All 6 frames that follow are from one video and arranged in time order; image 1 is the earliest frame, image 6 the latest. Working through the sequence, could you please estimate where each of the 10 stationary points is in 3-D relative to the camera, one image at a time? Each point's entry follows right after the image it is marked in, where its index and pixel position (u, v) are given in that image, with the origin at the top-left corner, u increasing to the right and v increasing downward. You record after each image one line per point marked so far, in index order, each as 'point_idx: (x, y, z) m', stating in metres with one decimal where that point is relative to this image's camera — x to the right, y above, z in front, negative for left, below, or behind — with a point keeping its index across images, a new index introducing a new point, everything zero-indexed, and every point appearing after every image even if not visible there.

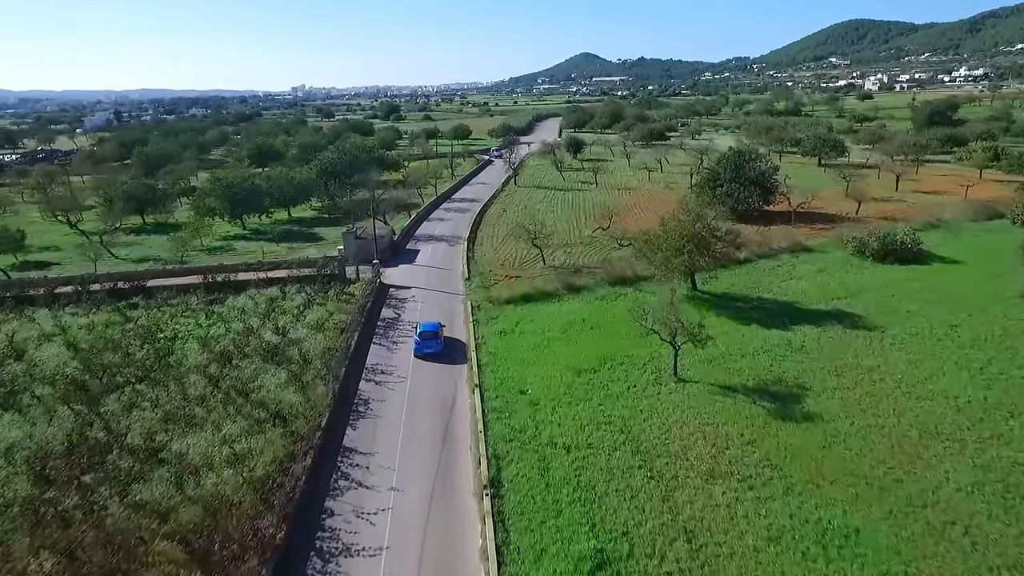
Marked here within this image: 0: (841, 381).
0: (+10.4, -3.0, +19.4) m
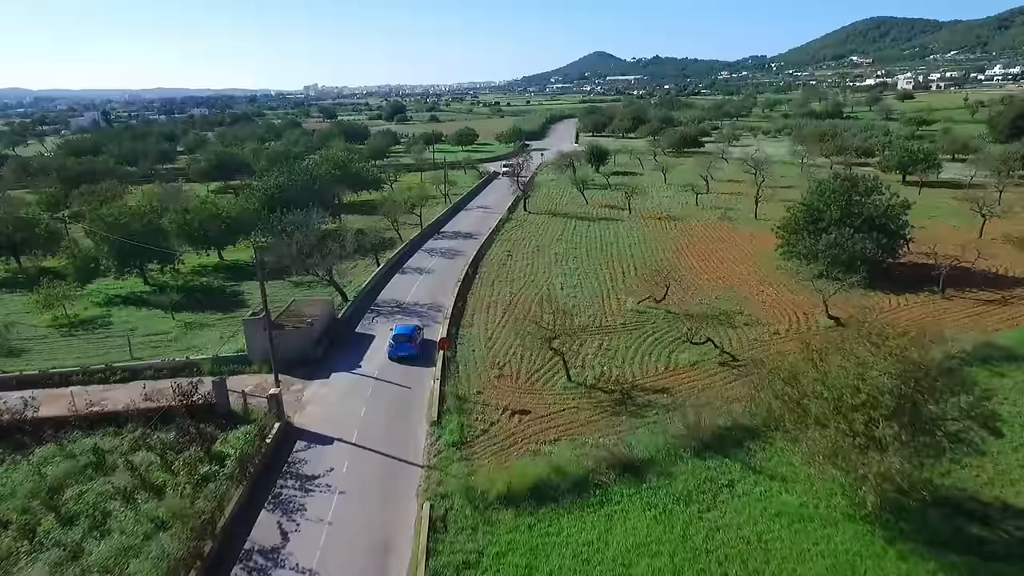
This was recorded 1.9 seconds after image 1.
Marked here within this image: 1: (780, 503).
0: (+10.2, -7.4, +5.7) m
1: (+6.1, -4.8, +13.8) m
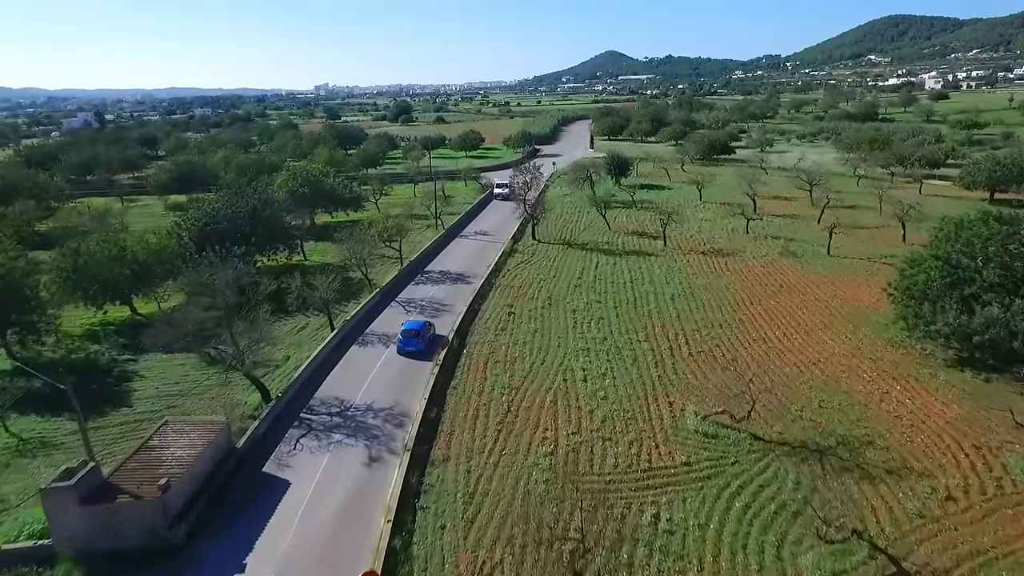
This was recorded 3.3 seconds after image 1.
0: (+9.8, -10.5, -3.9) m
1: (+5.8, -7.9, +4.3) m
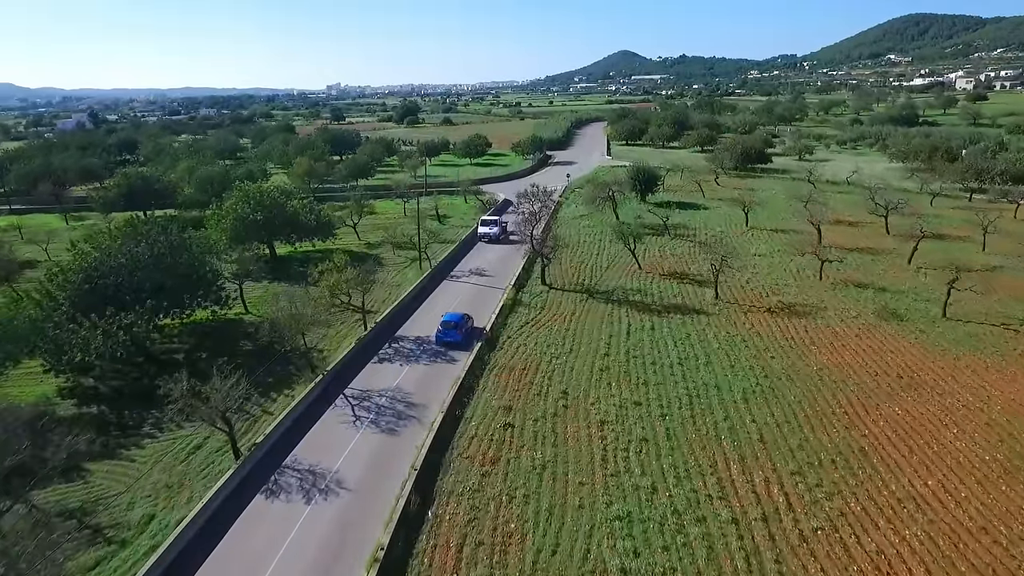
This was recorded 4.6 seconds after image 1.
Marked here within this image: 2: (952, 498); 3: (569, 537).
0: (+9.1, -13.6, -13.1) m
1: (+5.3, -11.0, -4.8) m
2: (+10.5, -4.9, +14.5) m
3: (+1.3, -5.5, +13.7) m
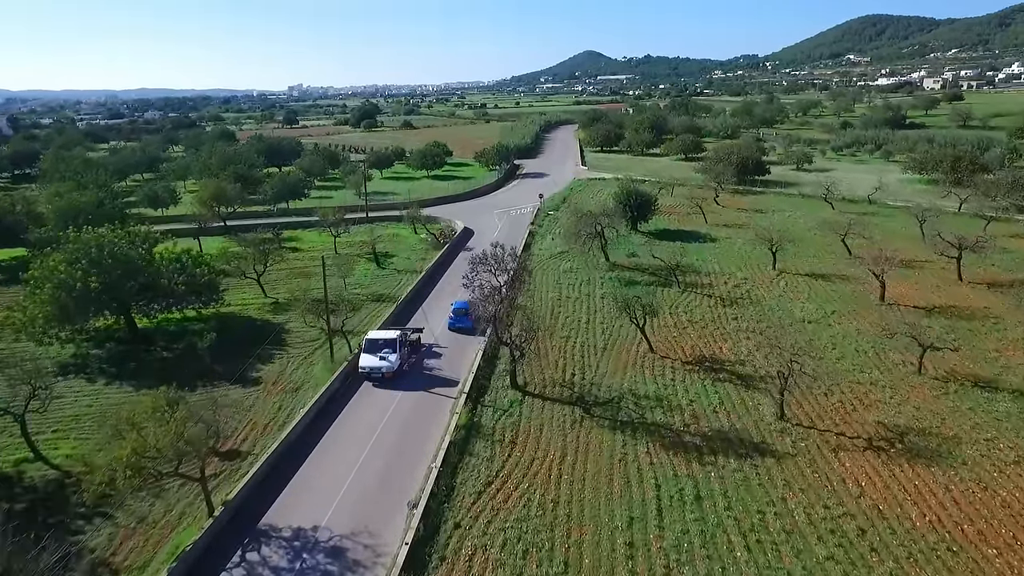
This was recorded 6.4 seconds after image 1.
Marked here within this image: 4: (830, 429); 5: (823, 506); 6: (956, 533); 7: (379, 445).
0: (+10.0, -17.0, -23.2) m
1: (+5.7, -14.5, -15.1) m
2: (+9.9, -8.3, +4.4) m
3: (+0.7, -9.1, +3.2) m
4: (+9.4, -4.1, +18.2) m
5: (+7.6, -5.3, +14.8) m
6: (+9.9, -5.4, +13.8) m
7: (-3.9, -4.2, +19.3) m
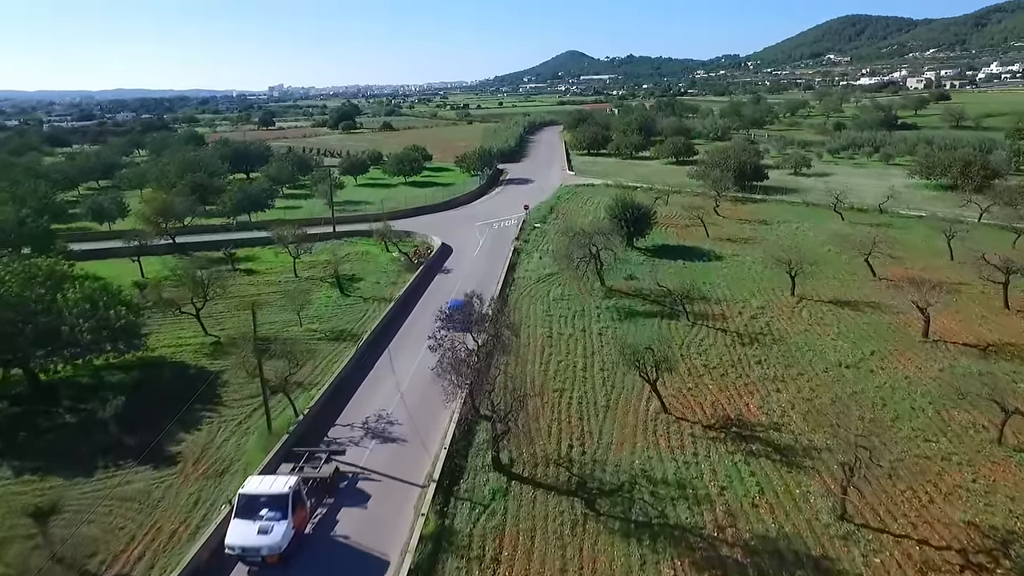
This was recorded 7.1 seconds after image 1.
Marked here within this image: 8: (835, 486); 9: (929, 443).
0: (+10.7, -18.4, -27.4) m
1: (+6.2, -15.9, -19.4) m
2: (+9.9, -9.8, +0.2) m
3: (+0.7, -10.6, -1.2) m
4: (+9.0, -5.5, +14.0) m
5: (+7.2, -6.7, +10.6) m
6: (+9.6, -6.8, +9.7) m
7: (-4.3, -5.8, +14.8) m
8: (+8.2, -4.8, +15.8) m
9: (+11.8, -4.2, +17.4) m
